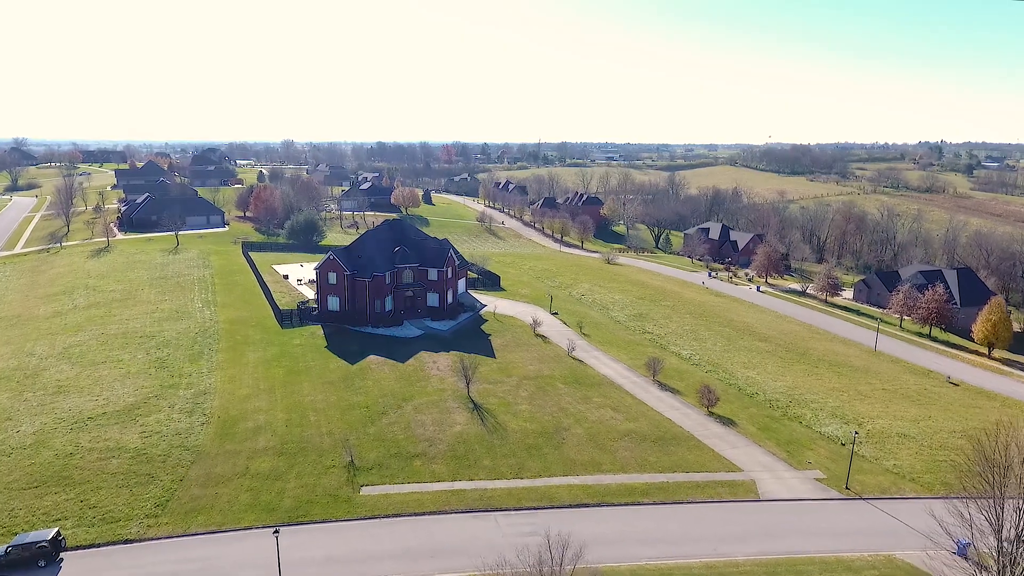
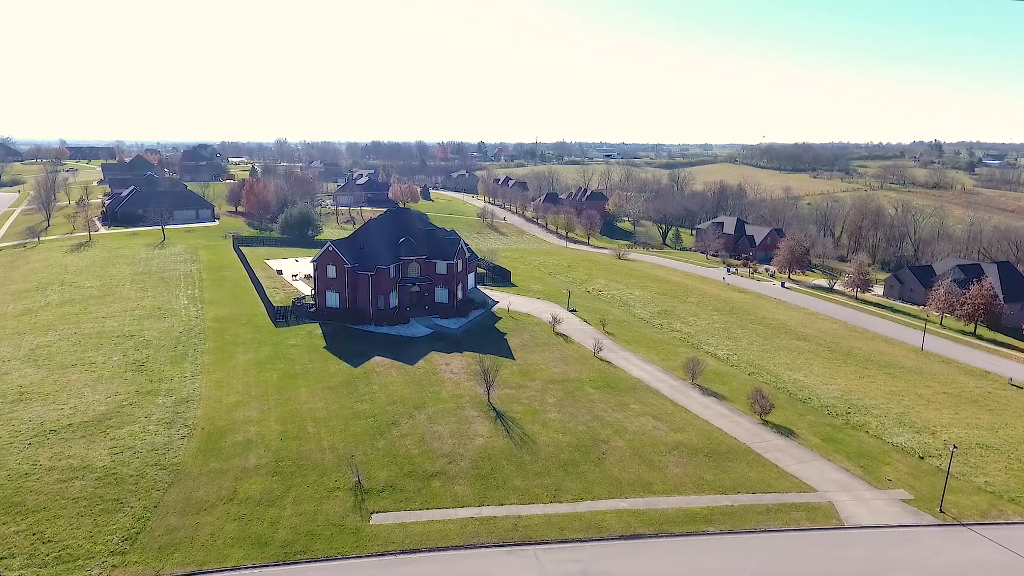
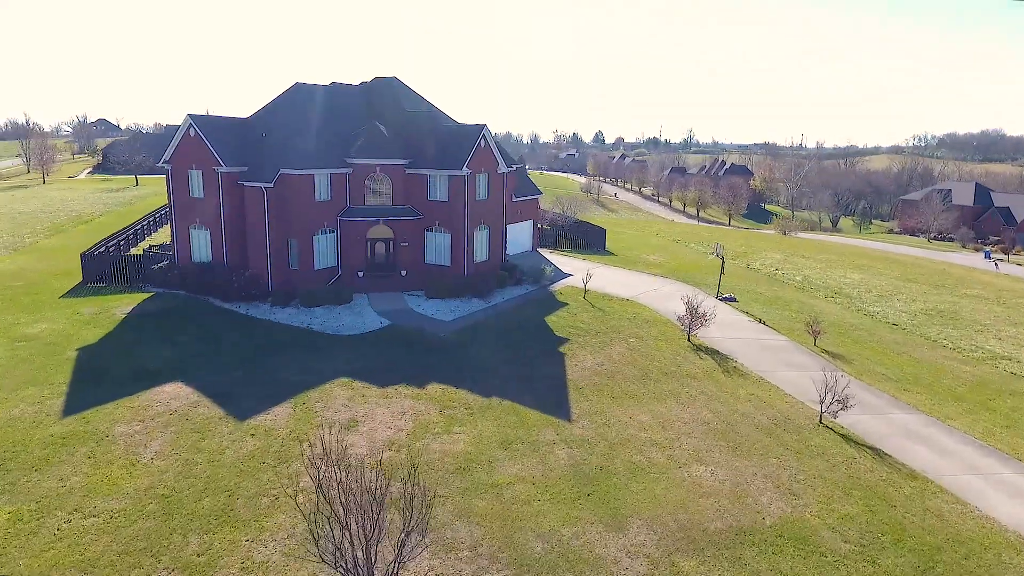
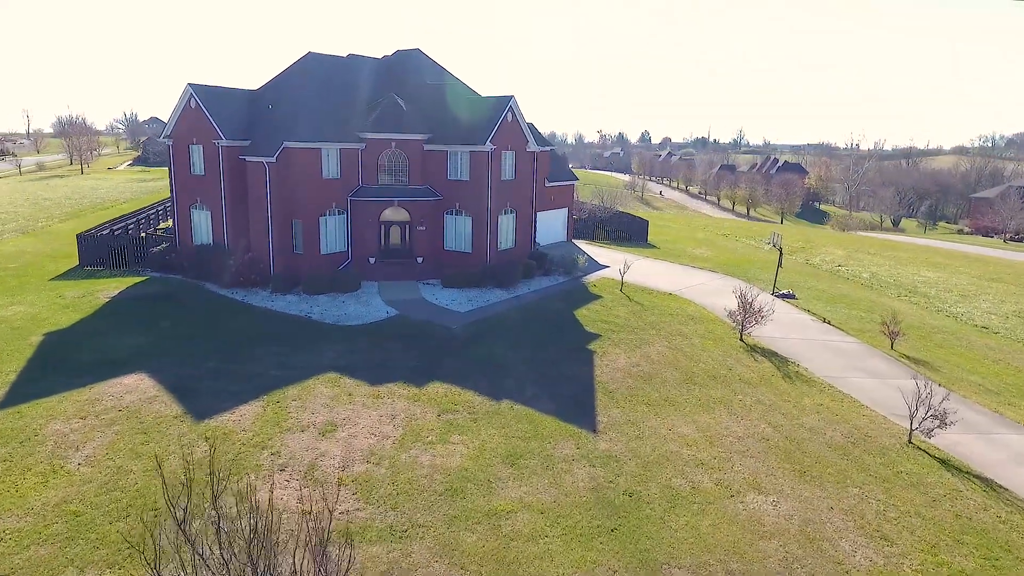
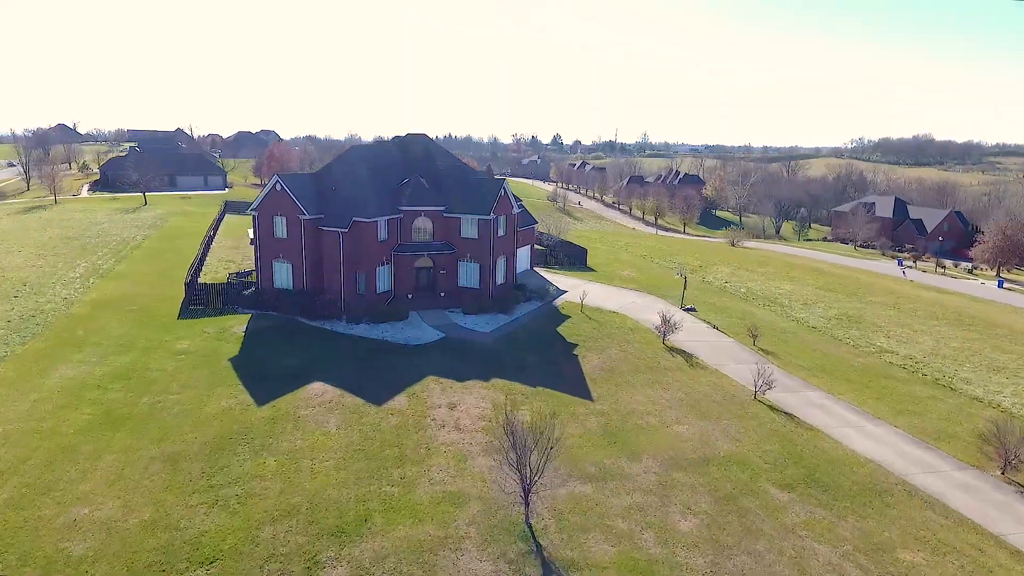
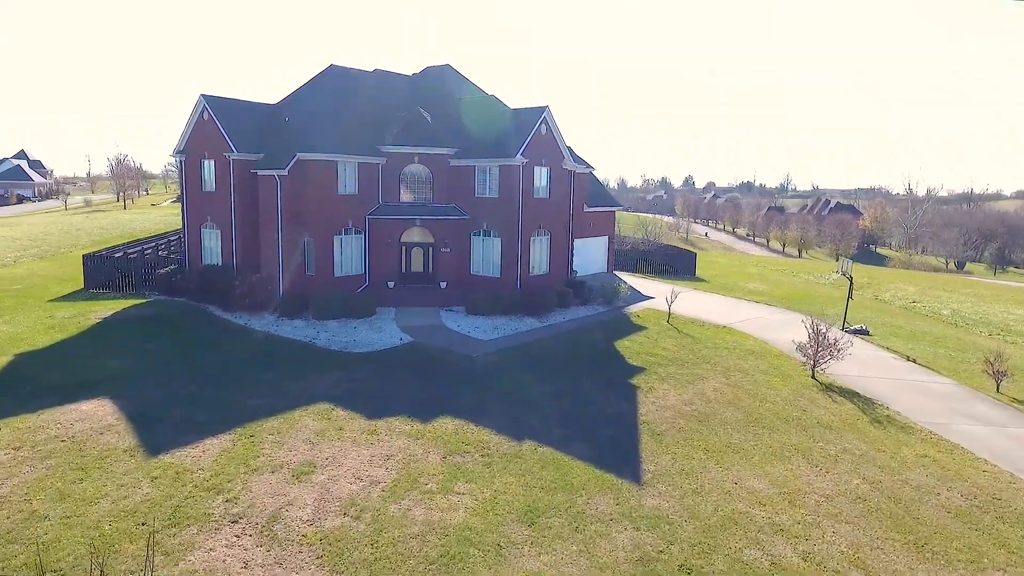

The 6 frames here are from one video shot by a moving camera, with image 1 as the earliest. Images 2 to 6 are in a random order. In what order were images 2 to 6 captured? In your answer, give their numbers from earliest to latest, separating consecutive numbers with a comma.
2, 5, 3, 4, 6
